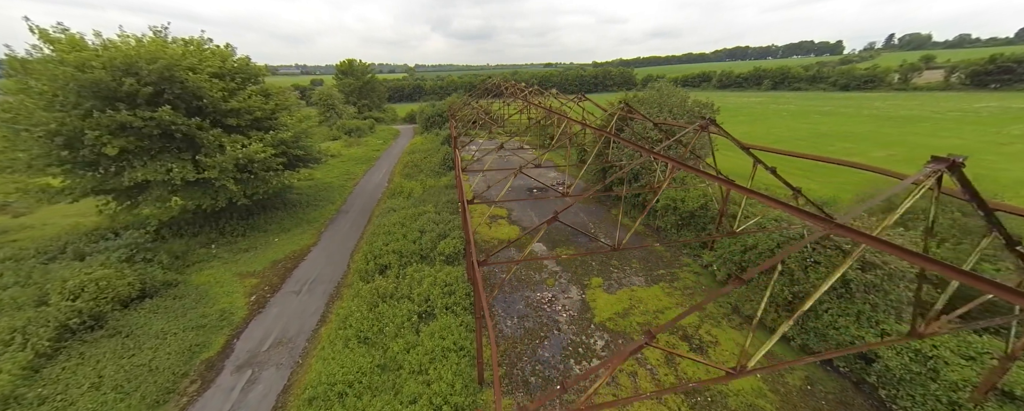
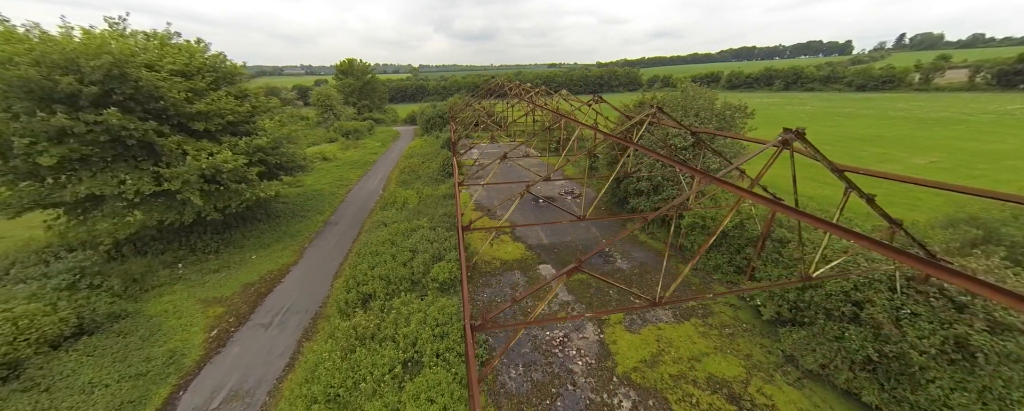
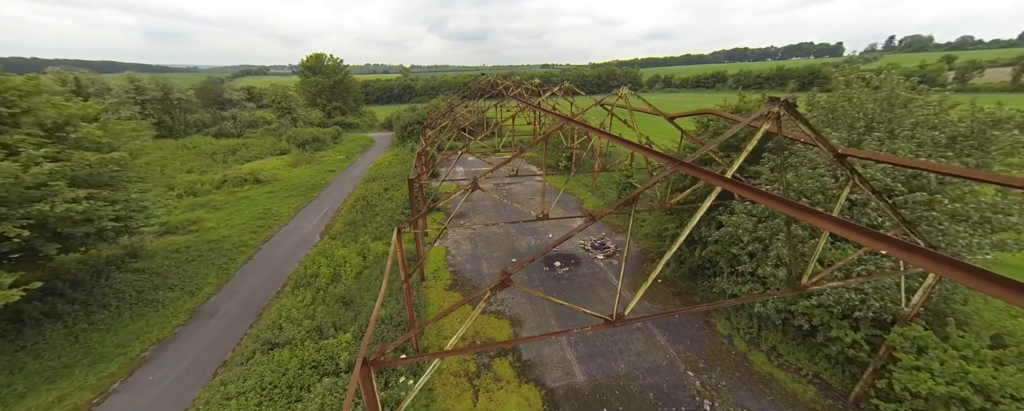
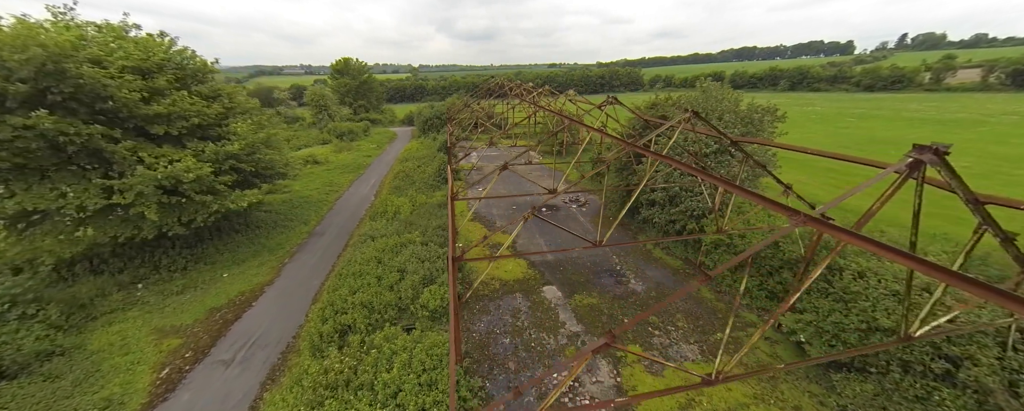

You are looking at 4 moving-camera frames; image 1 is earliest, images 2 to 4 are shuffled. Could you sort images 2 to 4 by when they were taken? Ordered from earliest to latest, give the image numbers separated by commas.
2, 4, 3
